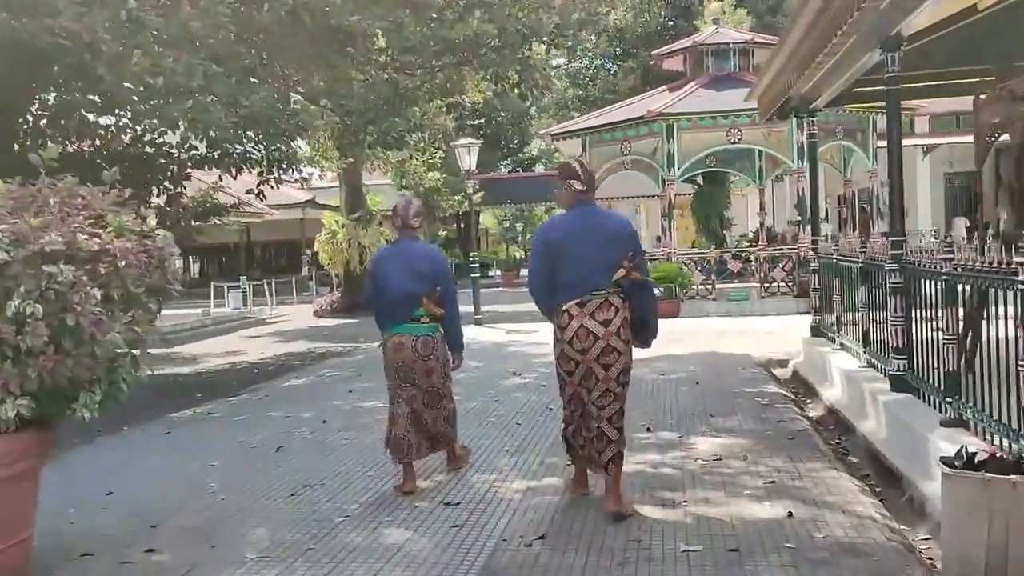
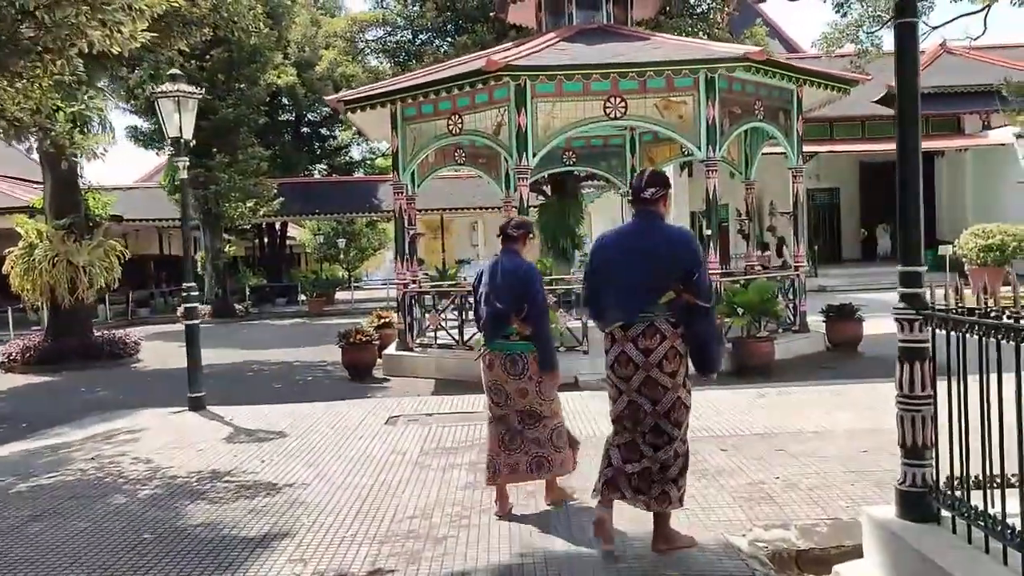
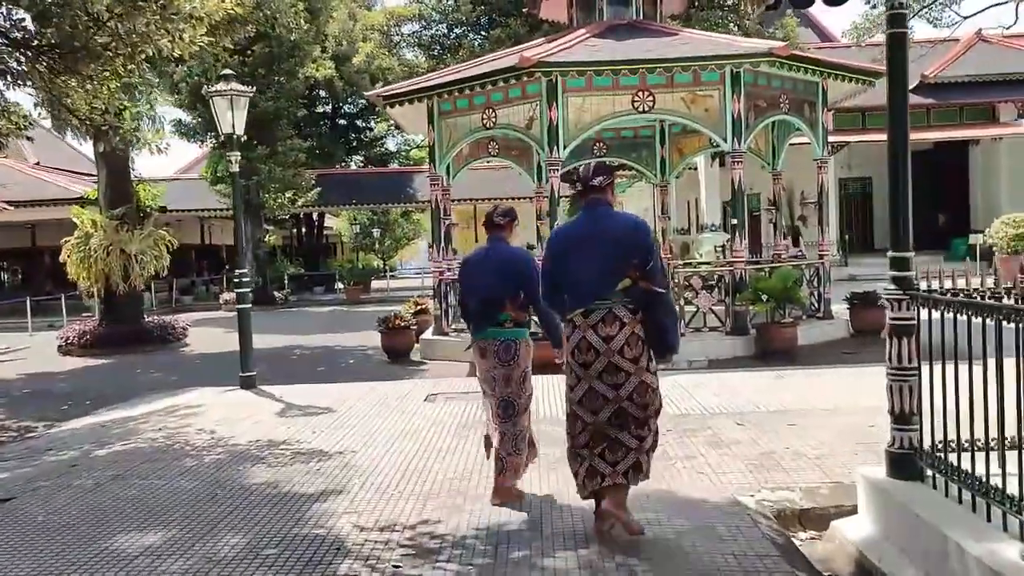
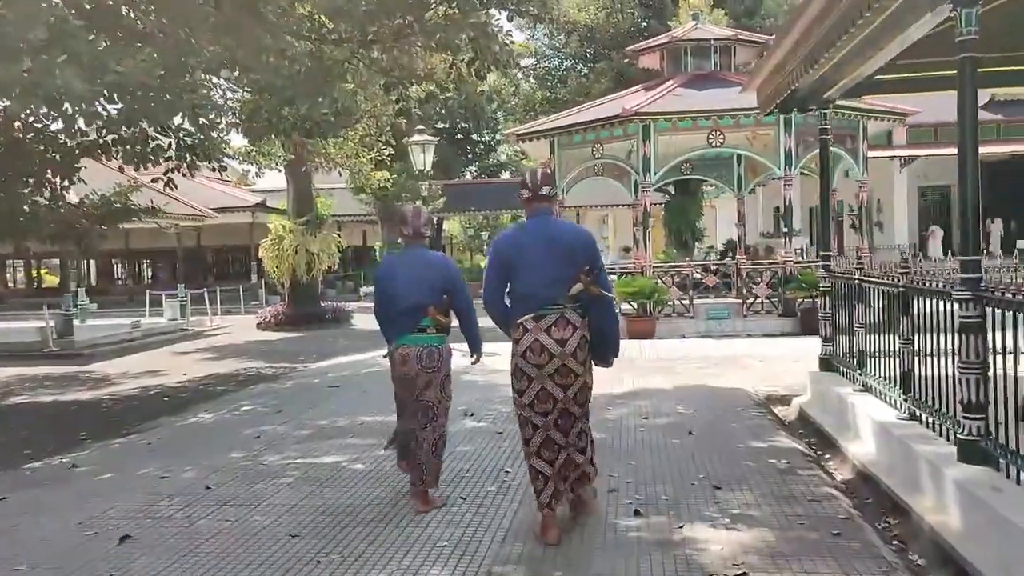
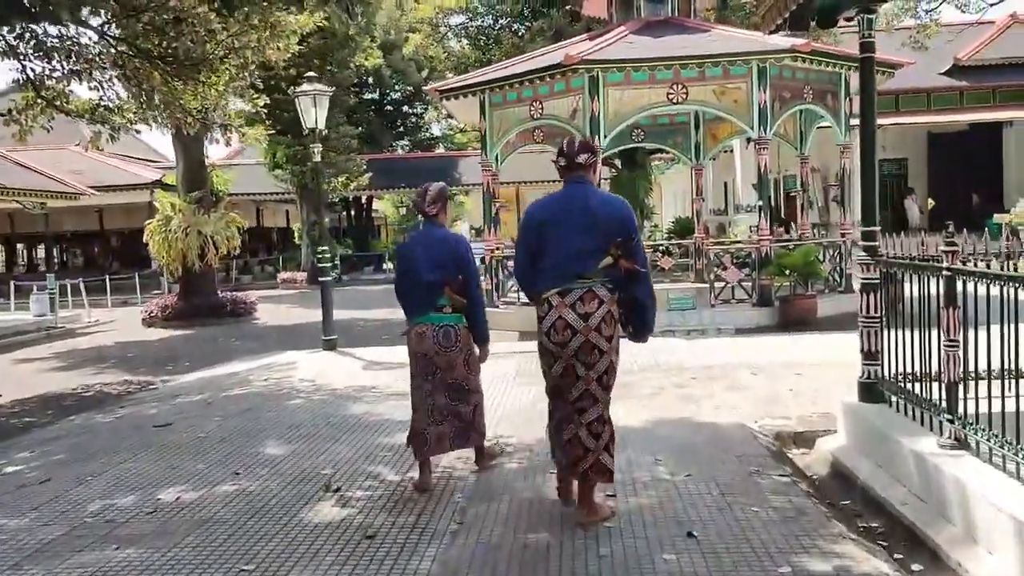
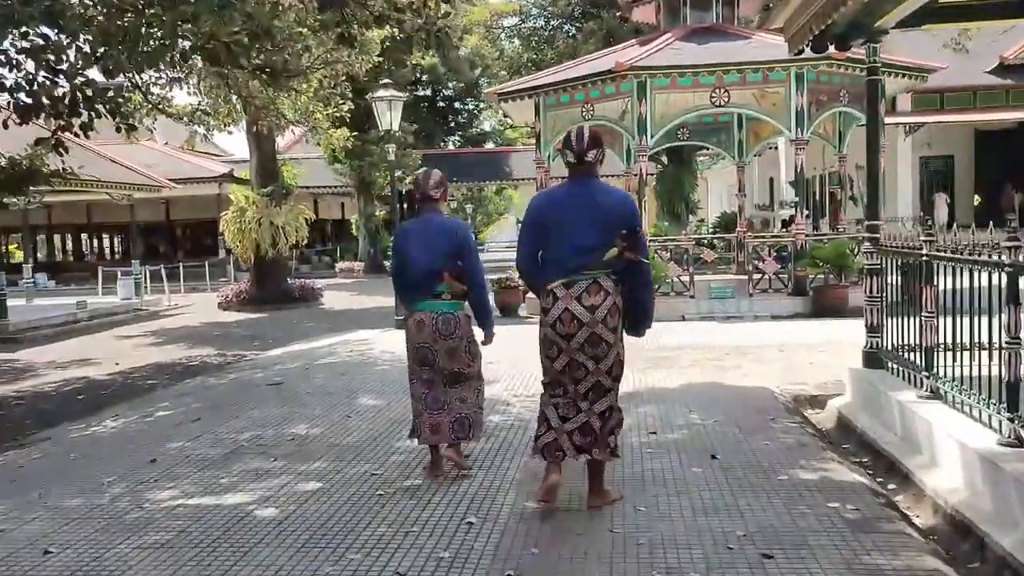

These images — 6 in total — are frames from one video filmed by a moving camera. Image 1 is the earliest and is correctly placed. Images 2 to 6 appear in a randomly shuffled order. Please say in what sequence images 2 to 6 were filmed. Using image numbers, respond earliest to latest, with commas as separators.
4, 6, 5, 3, 2
